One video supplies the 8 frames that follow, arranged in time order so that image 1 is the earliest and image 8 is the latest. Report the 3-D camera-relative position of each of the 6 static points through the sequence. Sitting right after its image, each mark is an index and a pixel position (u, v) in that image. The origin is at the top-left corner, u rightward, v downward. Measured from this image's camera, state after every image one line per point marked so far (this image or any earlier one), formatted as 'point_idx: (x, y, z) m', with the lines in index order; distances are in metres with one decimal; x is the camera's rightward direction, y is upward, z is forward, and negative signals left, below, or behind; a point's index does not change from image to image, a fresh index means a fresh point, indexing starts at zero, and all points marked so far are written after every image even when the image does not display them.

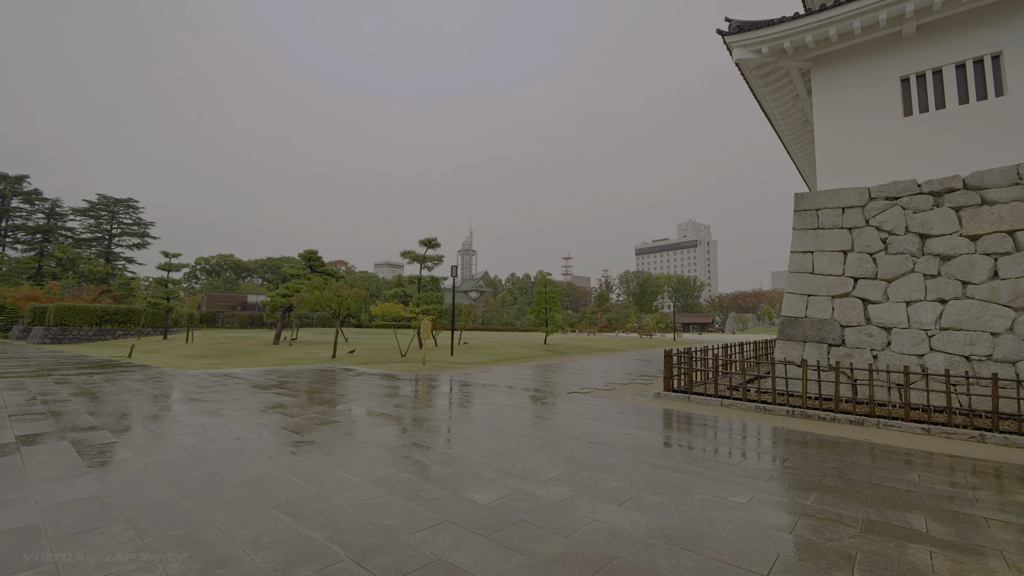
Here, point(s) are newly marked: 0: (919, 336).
0: (+6.0, -0.7, +6.9) m
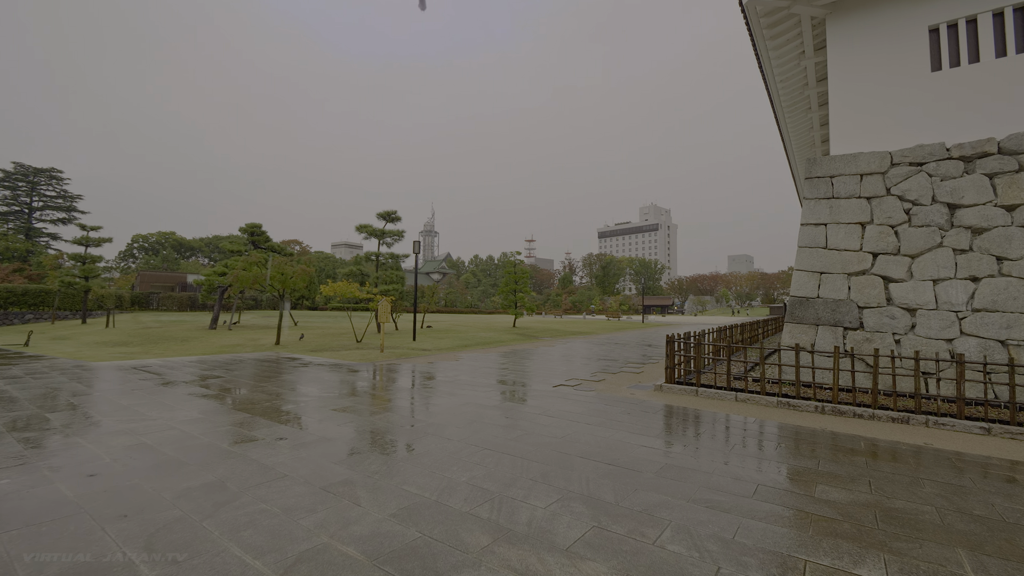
0: (+5.7, -0.4, +6.1) m
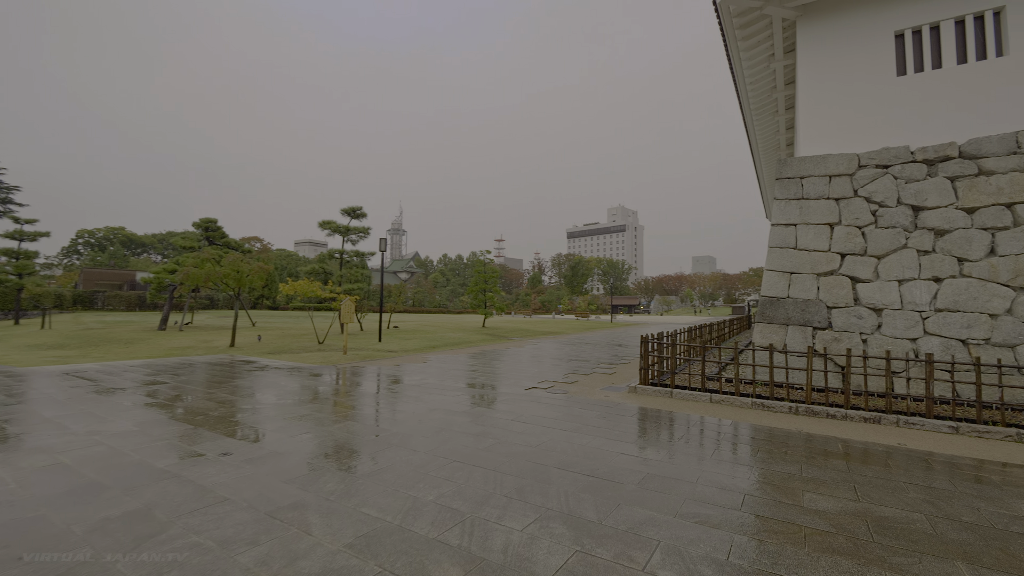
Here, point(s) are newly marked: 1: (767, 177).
0: (+5.3, -0.4, +6.2) m
1: (+8.5, +3.7, +15.6) m
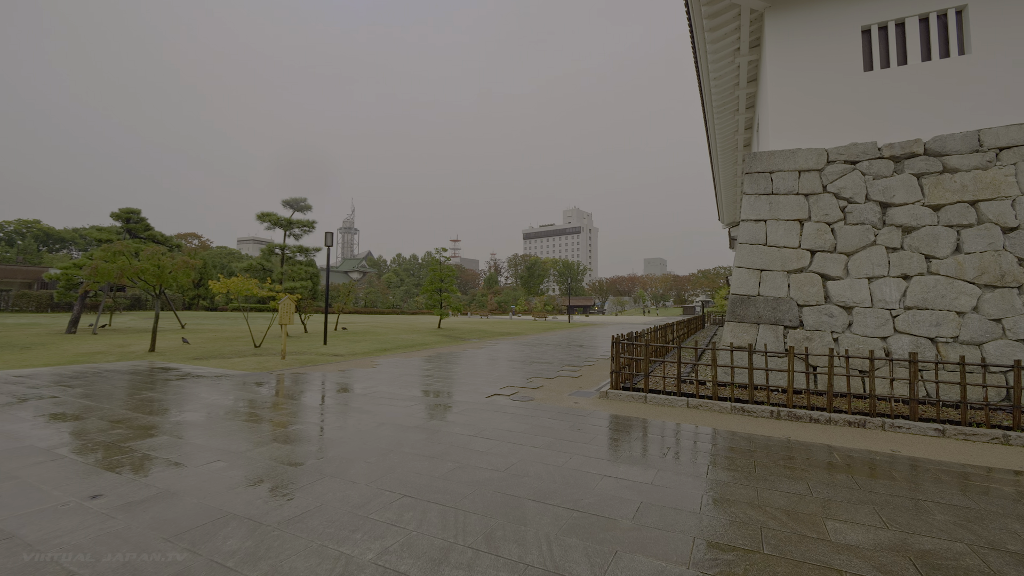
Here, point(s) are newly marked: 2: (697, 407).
0: (+4.8, -0.4, +6.1) m
1: (+7.1, +3.7, +15.7) m
2: (+2.1, -1.3, +5.2) m
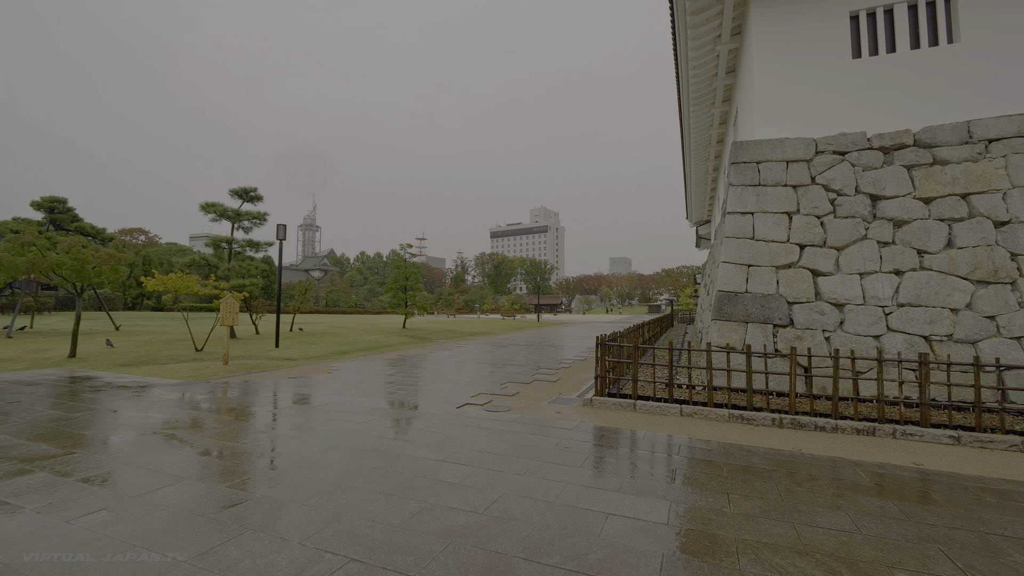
0: (+4.5, -0.3, +5.8) m
1: (+6.1, +3.8, +15.6) m
2: (+1.8, -1.3, +4.7) m
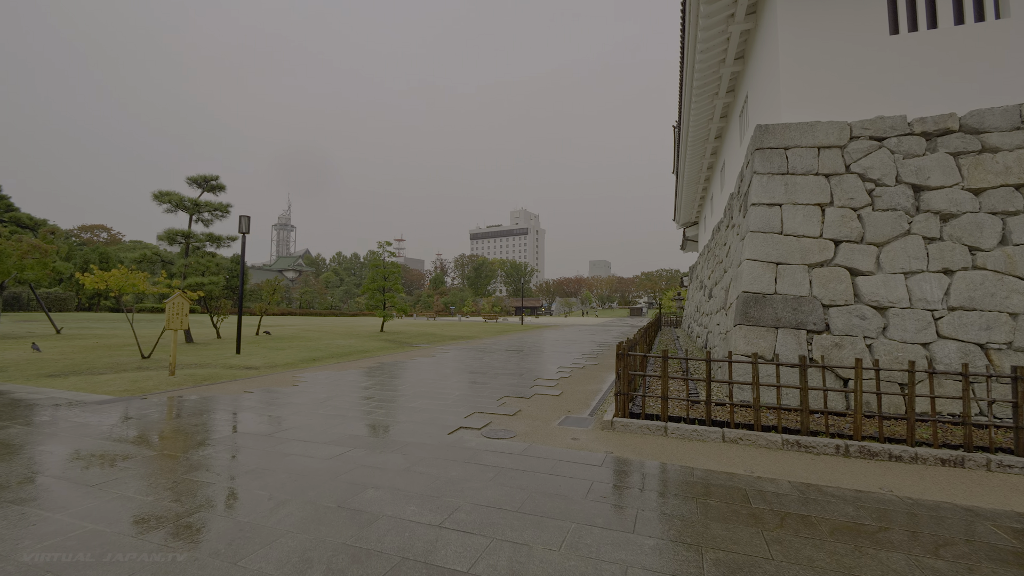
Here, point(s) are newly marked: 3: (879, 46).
0: (+4.5, -0.3, +5.1) m
1: (+5.7, +3.7, +15.0) m
2: (+1.9, -1.3, +3.9) m
3: (+4.5, +2.9, +5.8) m
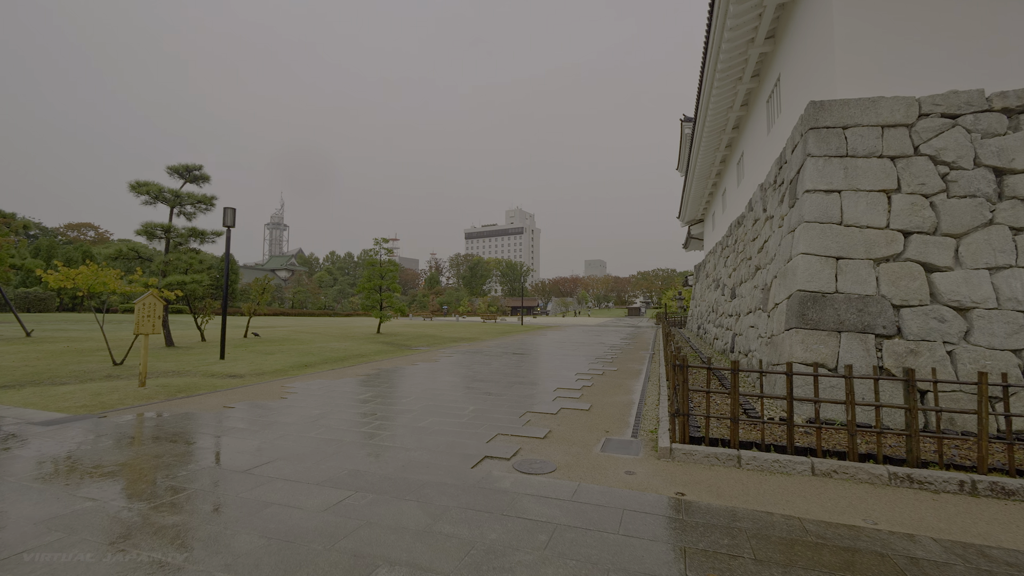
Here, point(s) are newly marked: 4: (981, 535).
0: (+4.8, -0.3, +4.4) m
1: (+5.8, +3.7, +14.3) m
2: (+2.1, -1.3, +3.2) m
3: (+4.7, +3.0, +5.1) m
4: (+2.4, -1.3, +2.5) m
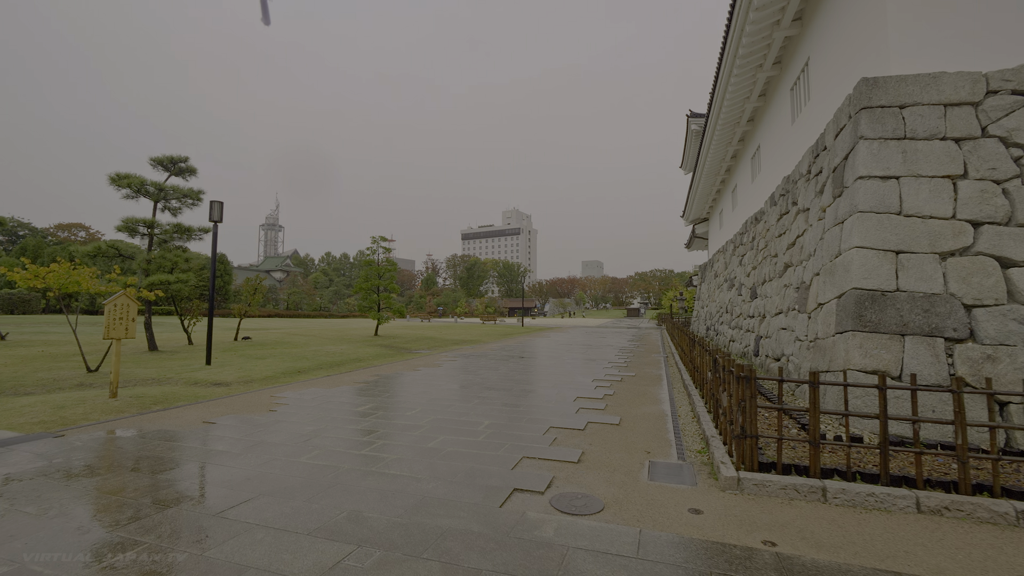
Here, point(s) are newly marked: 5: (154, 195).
0: (+5.0, -0.3, +3.9) m
1: (+5.9, +3.8, +13.8) m
2: (+2.3, -1.2, +2.6) m
3: (+4.9, +3.0, +4.6) m
4: (+2.6, -1.3, +1.9) m
5: (-7.1, +1.8, +9.3) m
